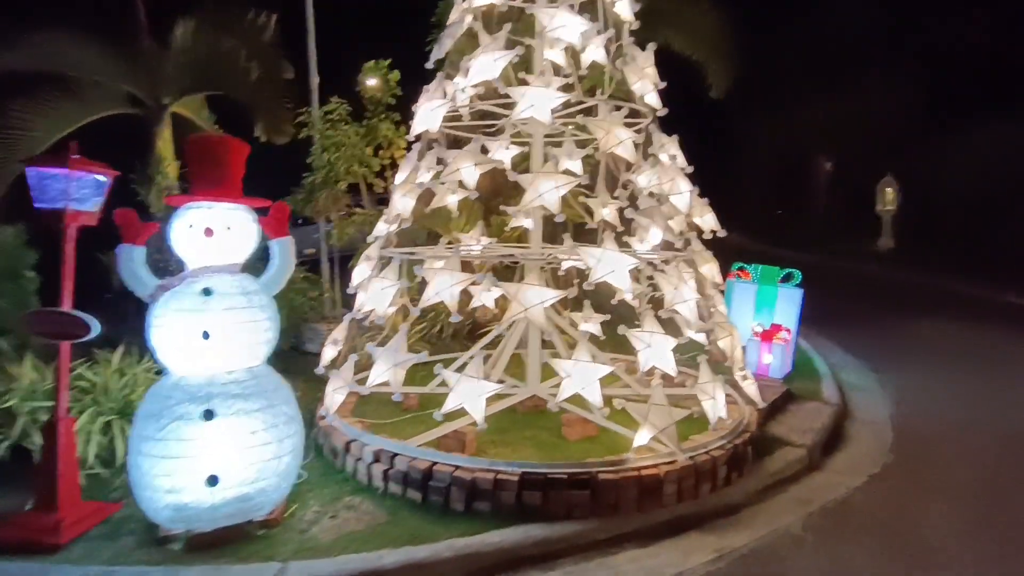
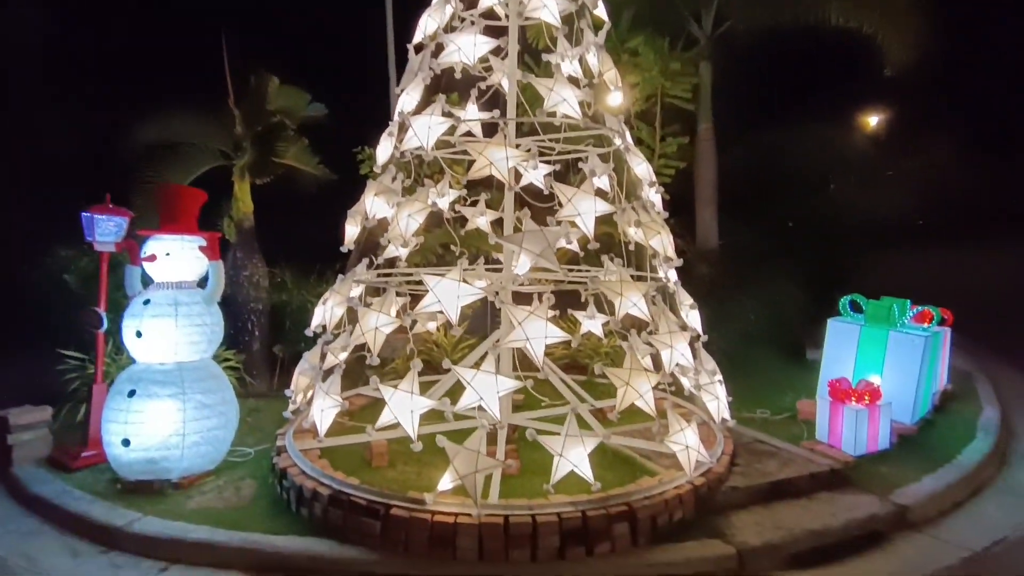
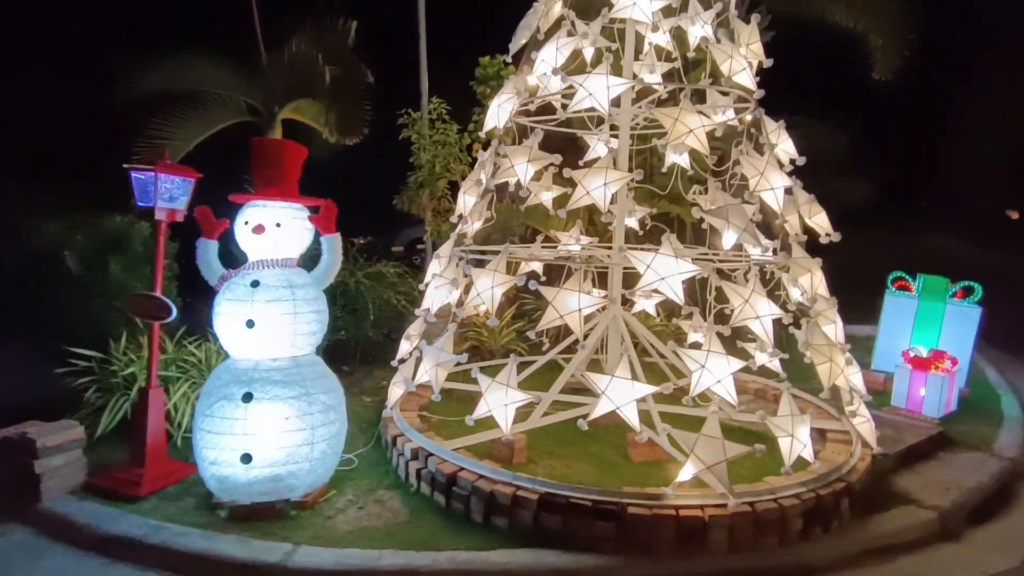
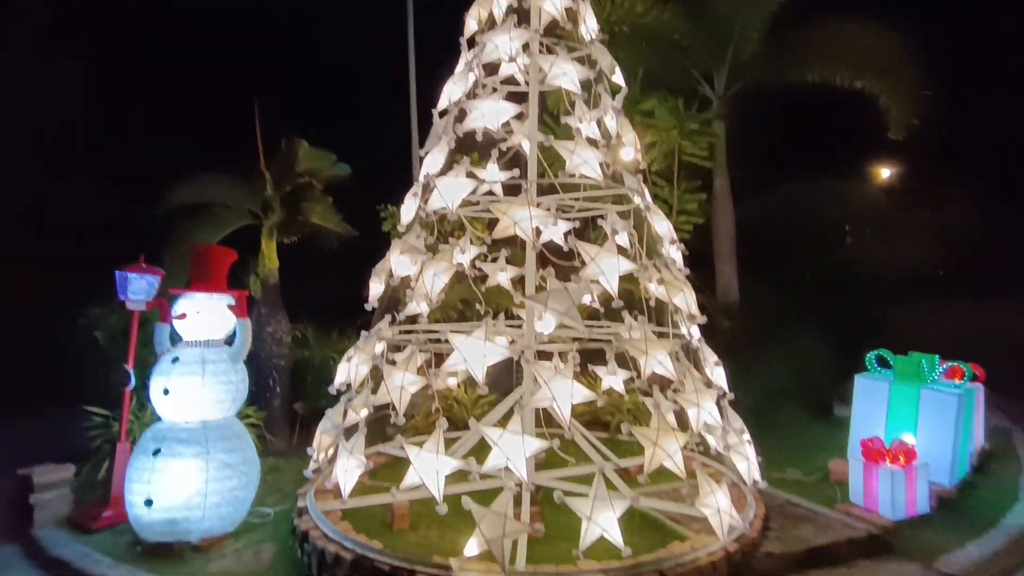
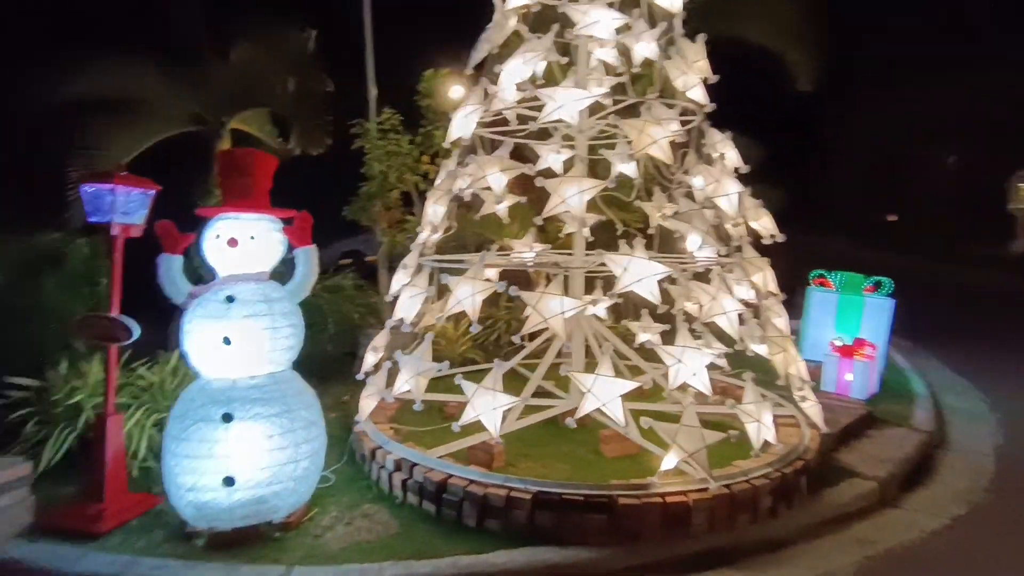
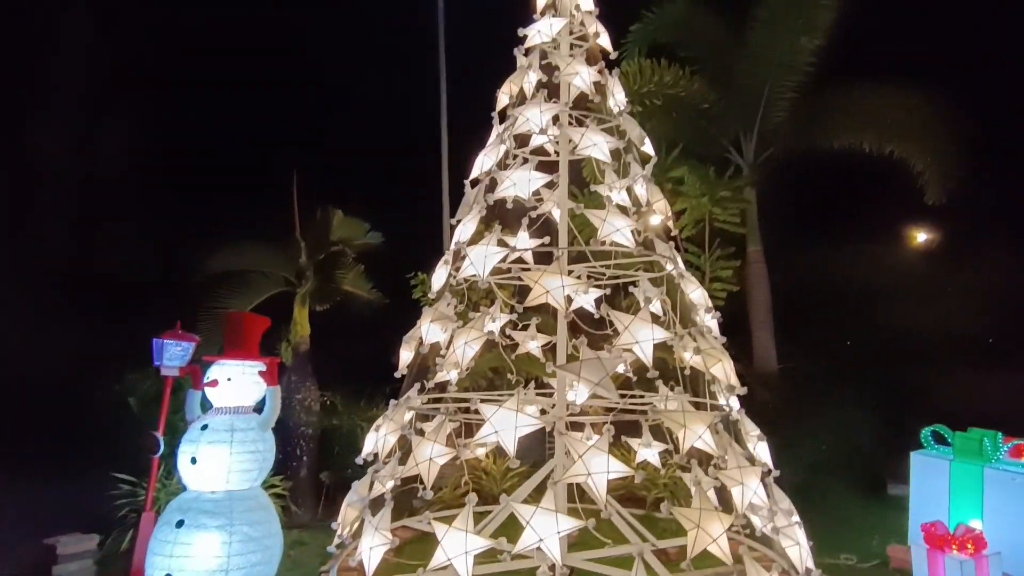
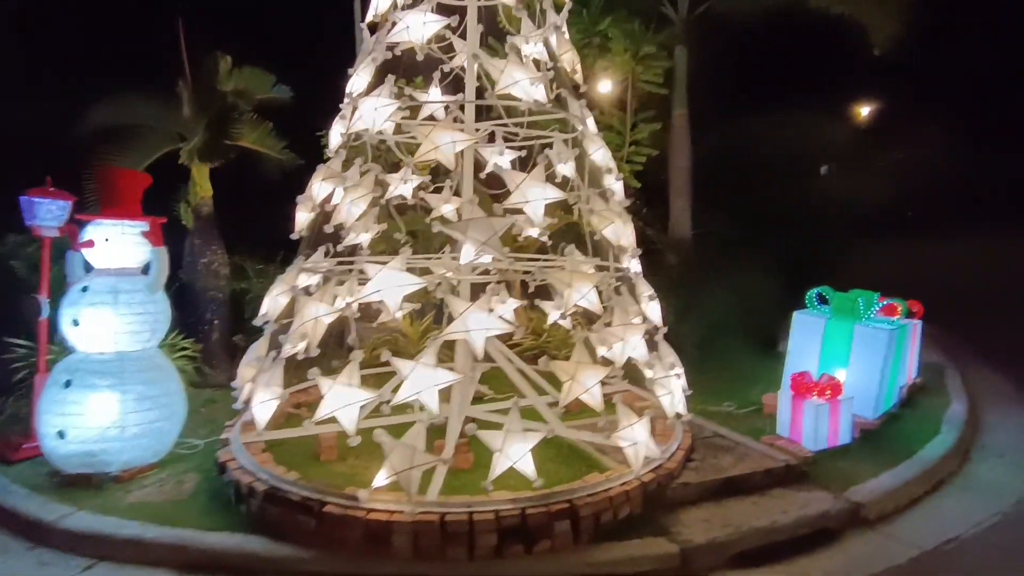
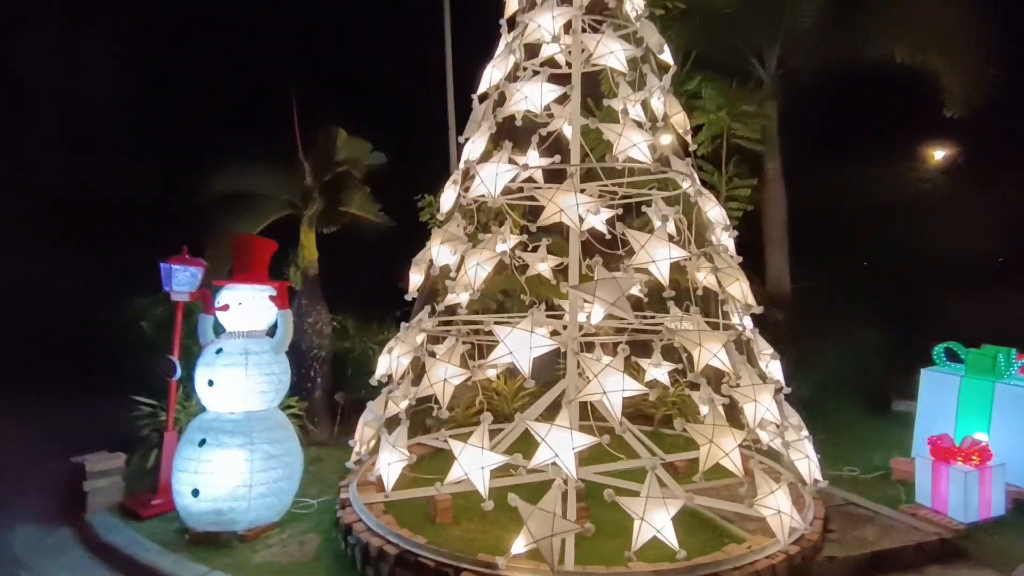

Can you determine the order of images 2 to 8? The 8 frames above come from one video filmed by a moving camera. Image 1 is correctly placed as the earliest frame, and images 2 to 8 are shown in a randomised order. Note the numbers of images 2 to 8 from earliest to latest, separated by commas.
5, 3, 8, 6, 4, 2, 7
